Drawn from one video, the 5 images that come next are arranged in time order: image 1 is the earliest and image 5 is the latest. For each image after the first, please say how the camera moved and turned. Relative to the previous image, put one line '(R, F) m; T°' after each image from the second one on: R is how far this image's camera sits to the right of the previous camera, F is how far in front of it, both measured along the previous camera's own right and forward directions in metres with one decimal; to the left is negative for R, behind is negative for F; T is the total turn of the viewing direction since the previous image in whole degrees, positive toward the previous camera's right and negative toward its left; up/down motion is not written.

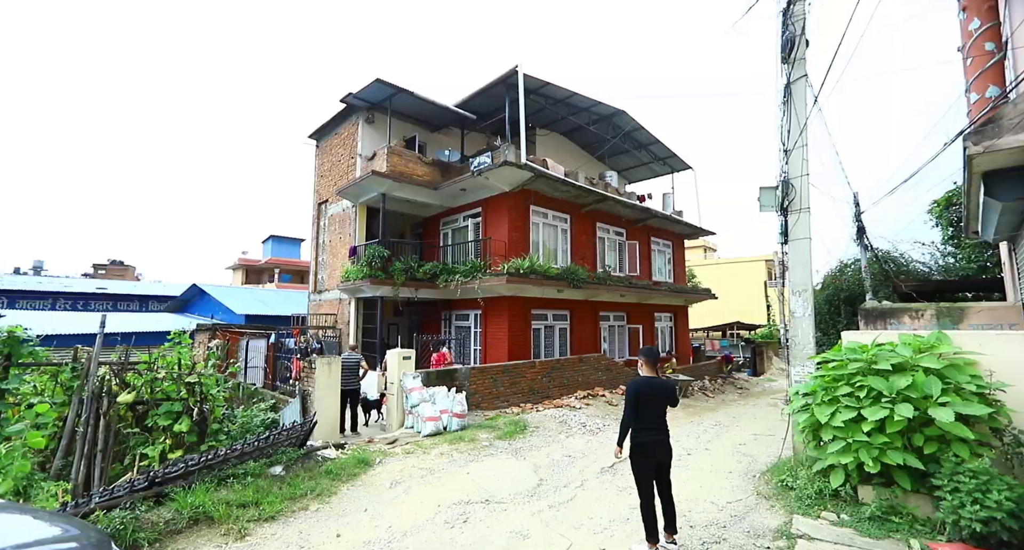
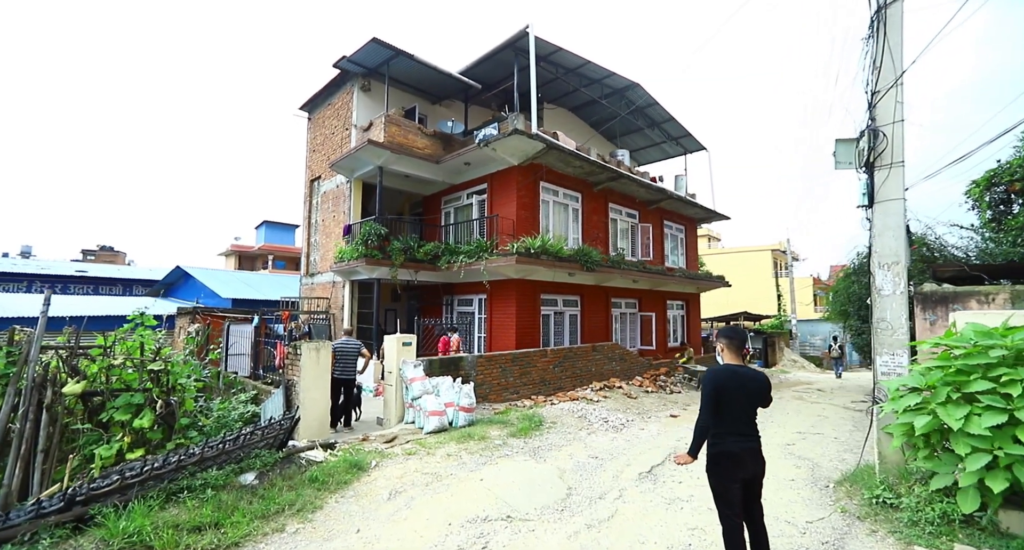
(-0.3, +1.0) m; 0°
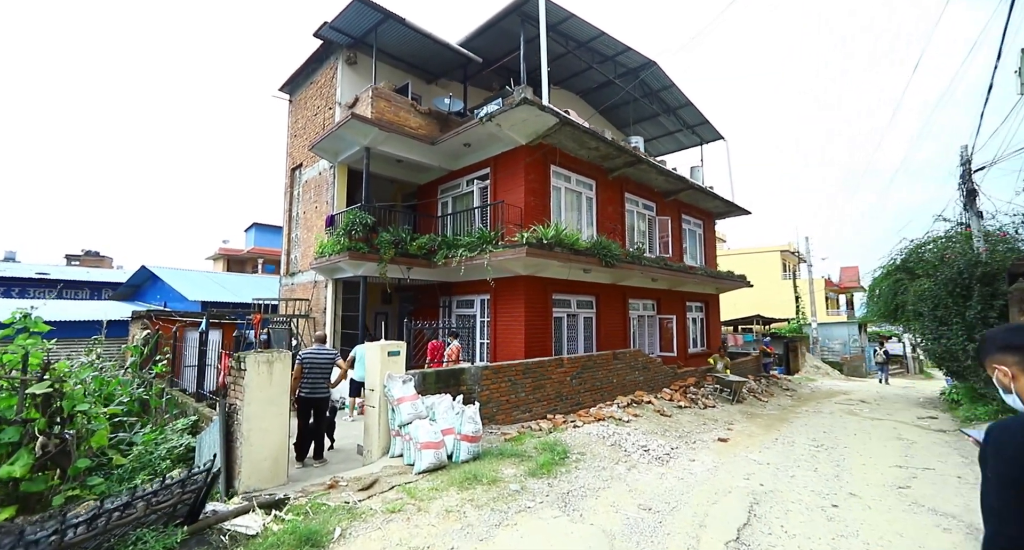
(-0.2, +1.7) m; 0°
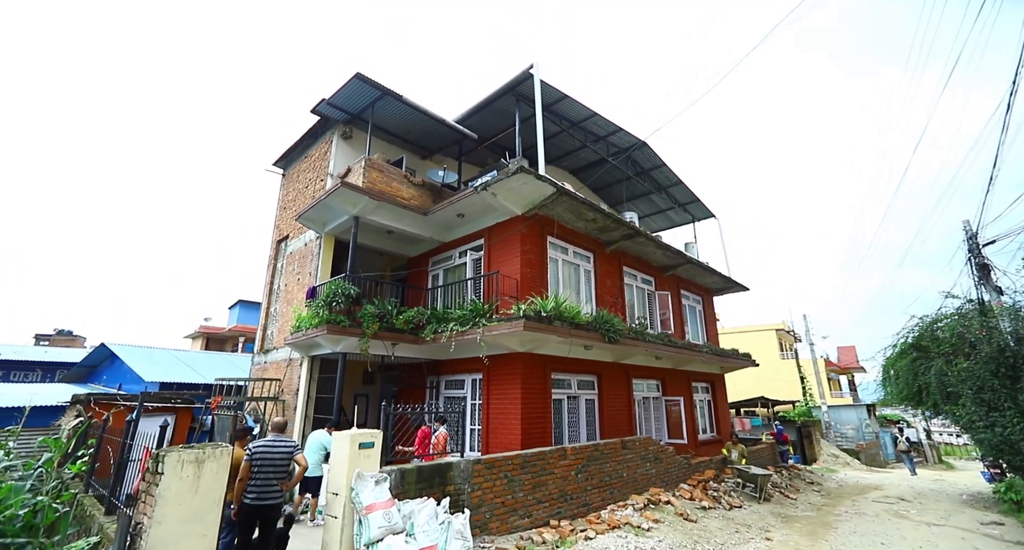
(-0.1, +0.8) m; +1°
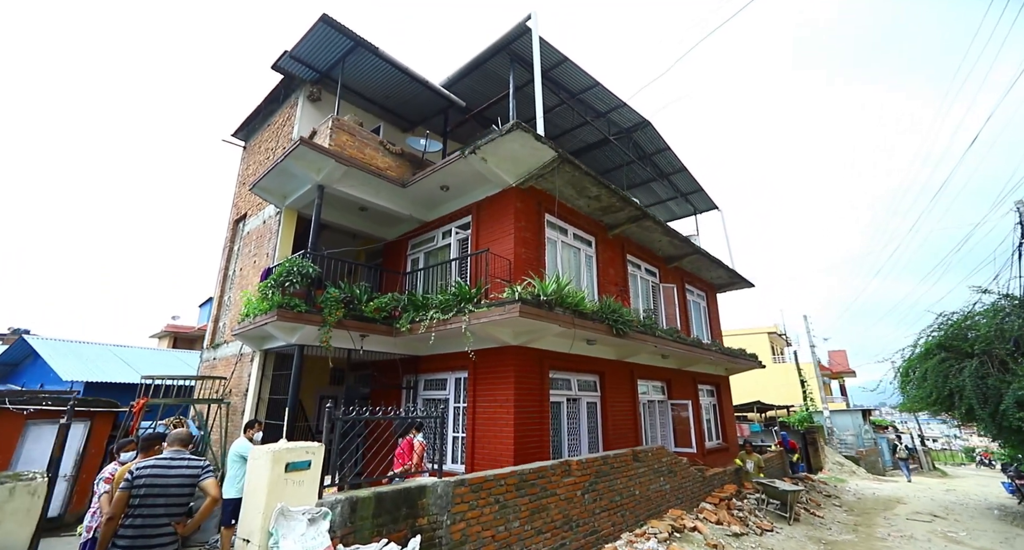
(-0.1, +1.5) m; +2°
